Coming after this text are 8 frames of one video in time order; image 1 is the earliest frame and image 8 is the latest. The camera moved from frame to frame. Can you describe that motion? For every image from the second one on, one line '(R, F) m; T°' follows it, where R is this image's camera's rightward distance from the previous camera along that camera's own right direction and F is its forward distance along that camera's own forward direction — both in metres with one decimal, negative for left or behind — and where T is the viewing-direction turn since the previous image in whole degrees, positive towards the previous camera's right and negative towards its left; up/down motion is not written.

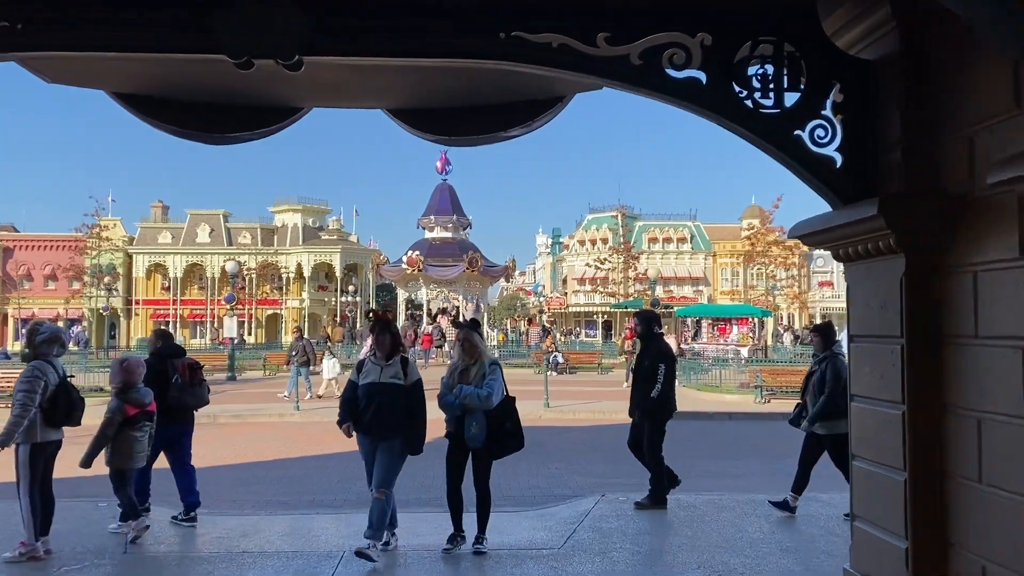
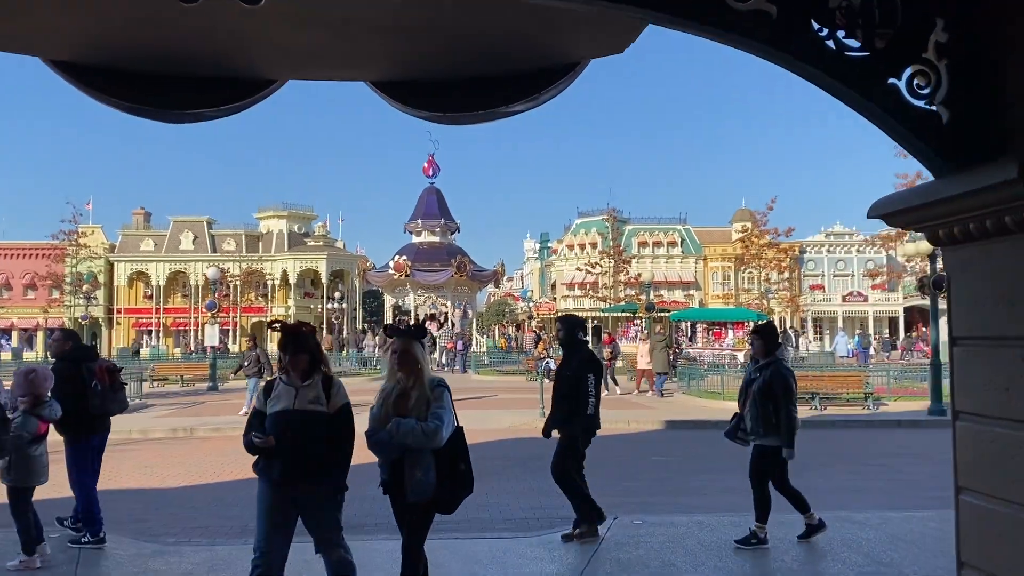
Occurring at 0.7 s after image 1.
(-0.1, +0.8) m; +1°
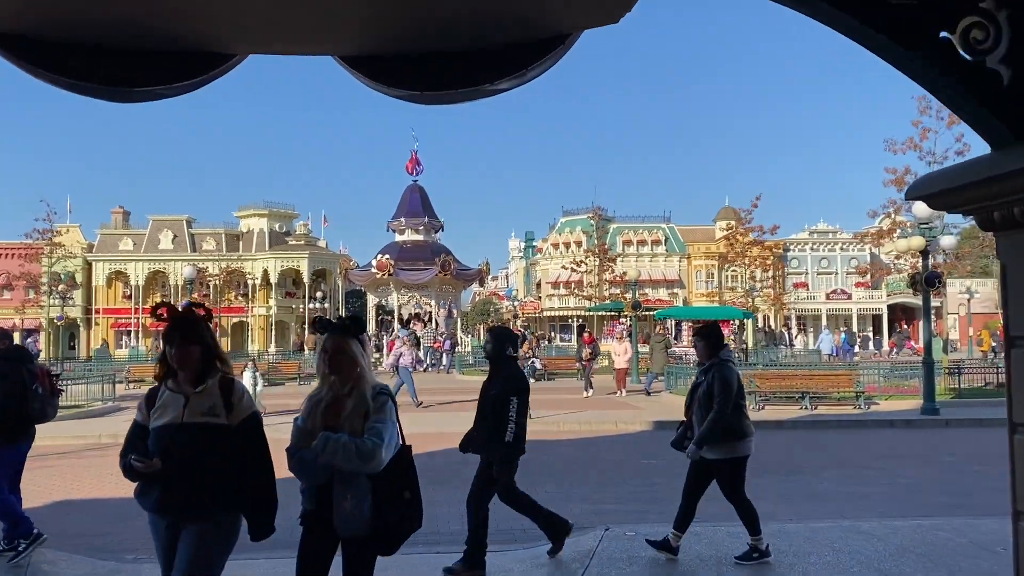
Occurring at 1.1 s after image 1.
(0.0, +0.5) m; +1°
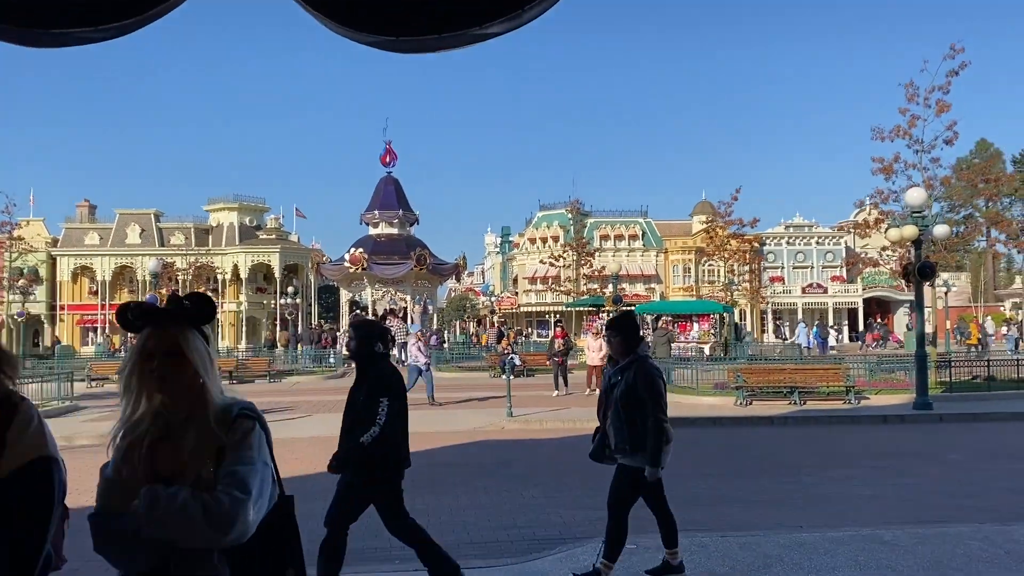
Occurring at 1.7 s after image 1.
(-0.1, +0.8) m; +2°
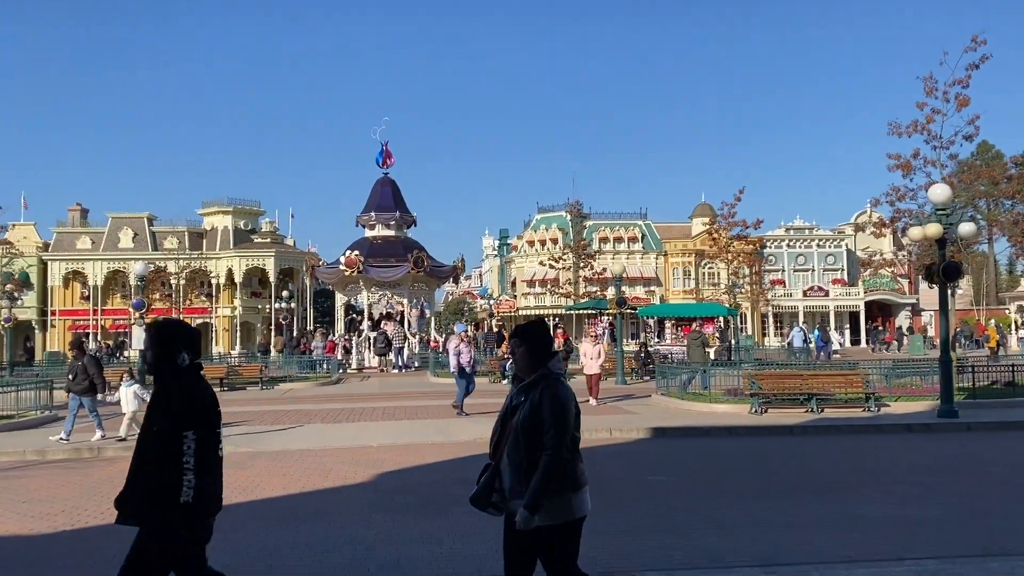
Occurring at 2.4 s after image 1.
(-0.1, +0.9) m; 0°
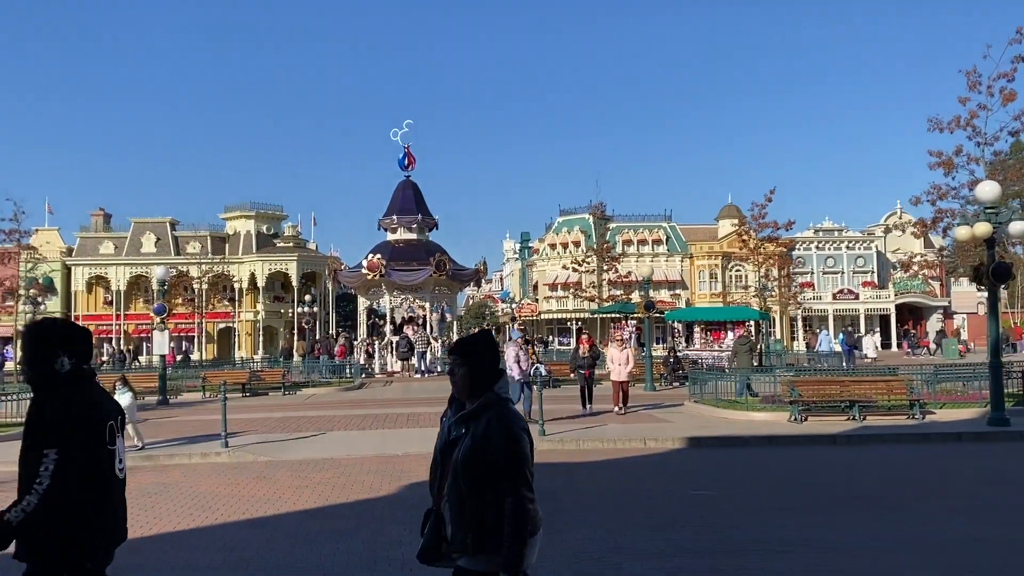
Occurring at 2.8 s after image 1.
(-0.1, +0.6) m; -1°
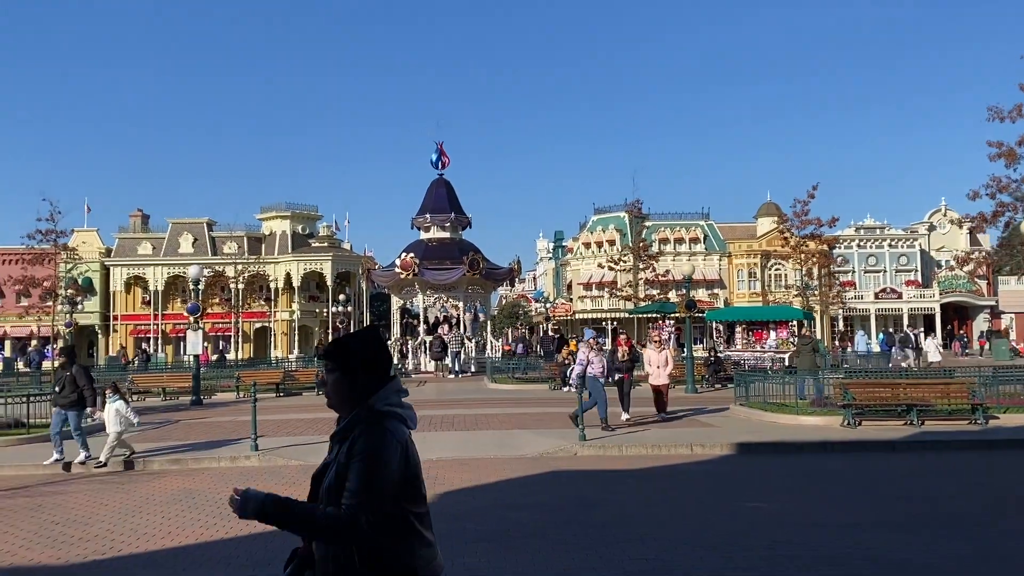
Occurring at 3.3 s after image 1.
(-0.1, +0.6) m; -2°
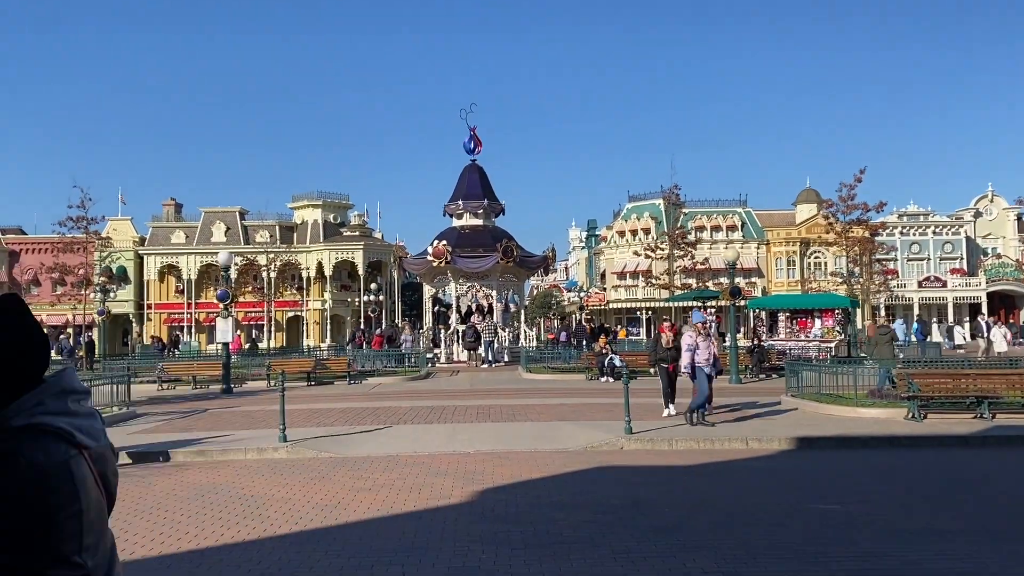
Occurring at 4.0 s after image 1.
(-0.2, +0.8) m; -2°
